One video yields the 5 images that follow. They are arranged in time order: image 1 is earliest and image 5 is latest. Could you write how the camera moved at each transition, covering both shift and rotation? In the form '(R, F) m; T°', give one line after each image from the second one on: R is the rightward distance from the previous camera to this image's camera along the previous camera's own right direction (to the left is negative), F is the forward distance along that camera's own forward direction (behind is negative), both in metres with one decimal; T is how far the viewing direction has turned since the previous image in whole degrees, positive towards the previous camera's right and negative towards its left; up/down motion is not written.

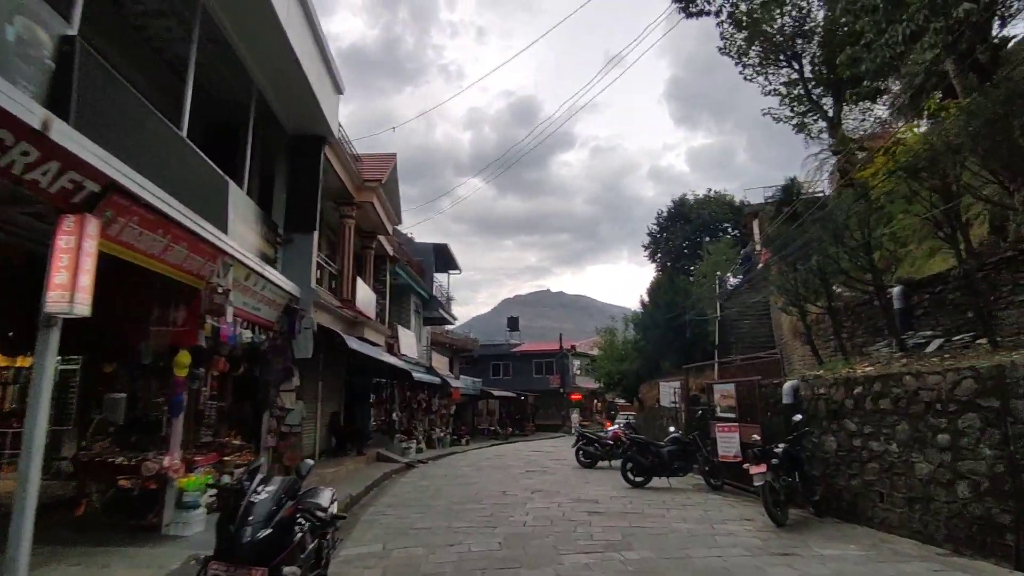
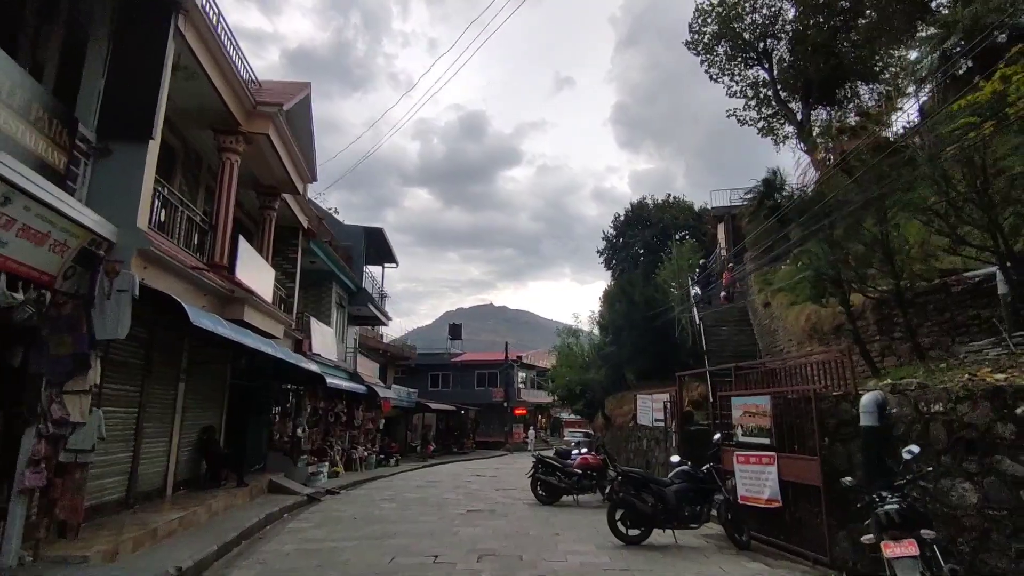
(0.0, +3.4) m; +6°
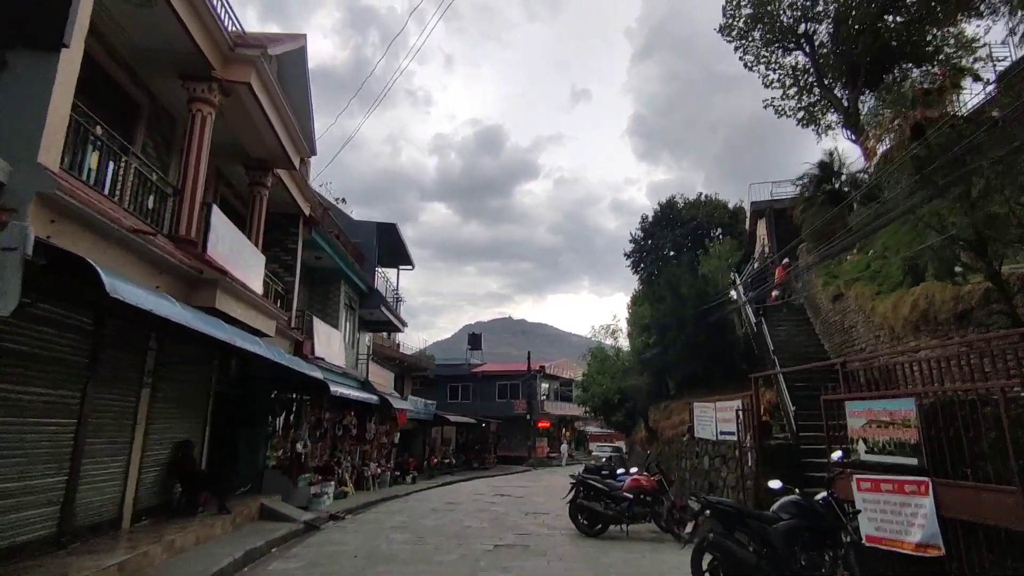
(-0.2, +1.9) m; -2°
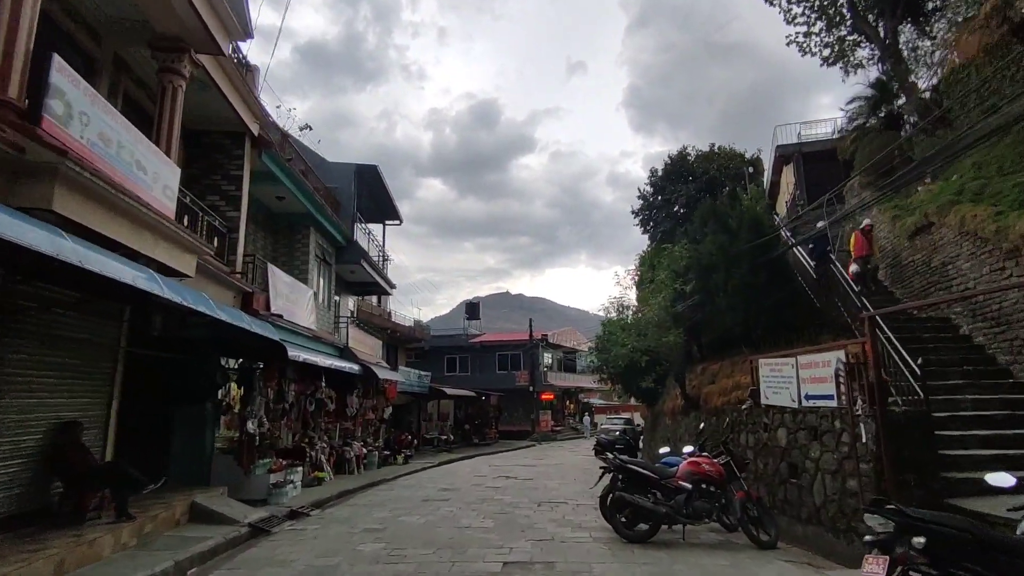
(-0.1, +2.6) m; 0°
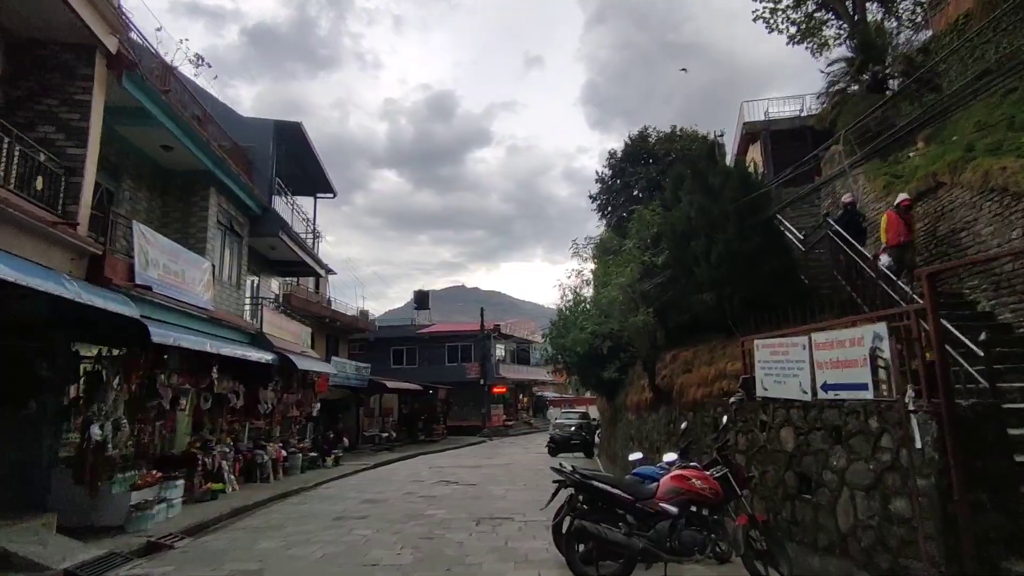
(+0.3, +1.9) m; +4°
